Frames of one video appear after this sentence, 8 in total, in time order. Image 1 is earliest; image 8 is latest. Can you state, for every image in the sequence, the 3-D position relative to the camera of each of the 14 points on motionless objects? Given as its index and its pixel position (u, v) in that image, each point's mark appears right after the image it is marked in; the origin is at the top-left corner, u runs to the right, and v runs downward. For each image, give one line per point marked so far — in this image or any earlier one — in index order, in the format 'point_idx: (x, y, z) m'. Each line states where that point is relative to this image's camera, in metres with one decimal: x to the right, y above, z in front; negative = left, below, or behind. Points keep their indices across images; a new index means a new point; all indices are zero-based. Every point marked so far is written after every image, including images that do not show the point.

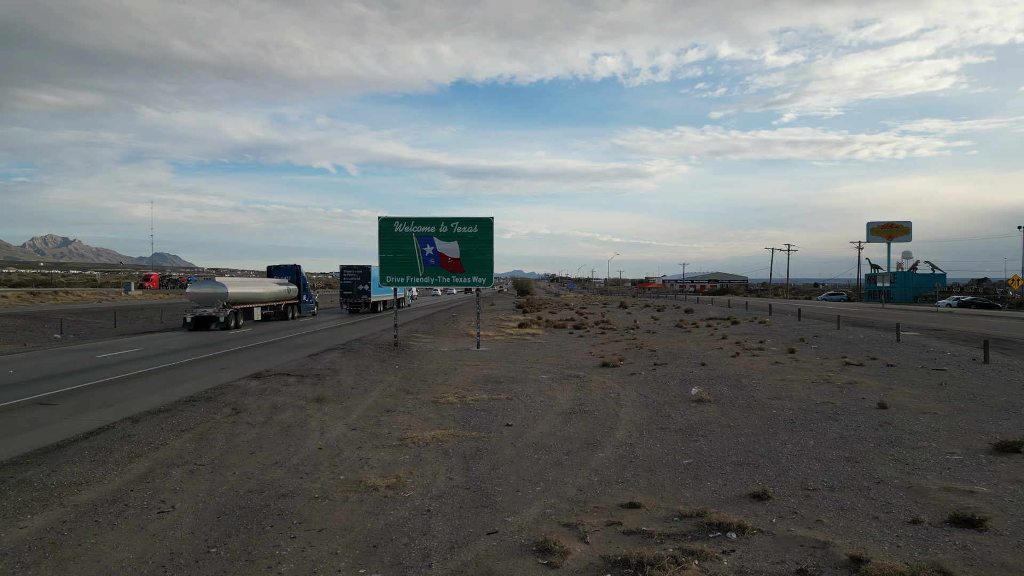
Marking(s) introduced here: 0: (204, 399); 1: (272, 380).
0: (-5.4, -2.0, +12.5) m
1: (-5.0, -1.9, +15.1) m
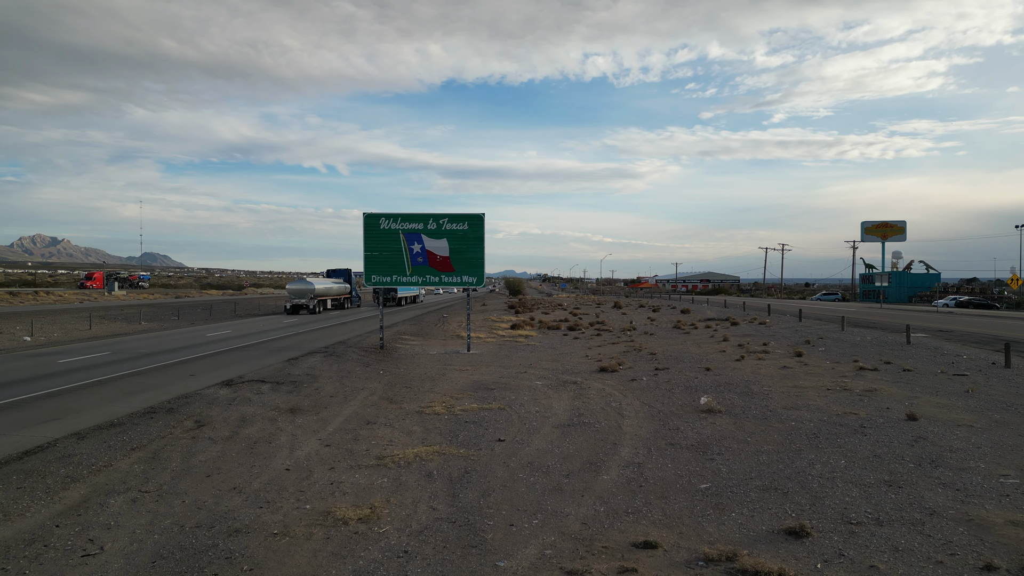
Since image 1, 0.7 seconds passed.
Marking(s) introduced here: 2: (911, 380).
0: (-5.5, -2.0, +11.3) m
1: (-5.2, -1.9, +13.9) m
2: (+7.8, -1.8, +14.1) m
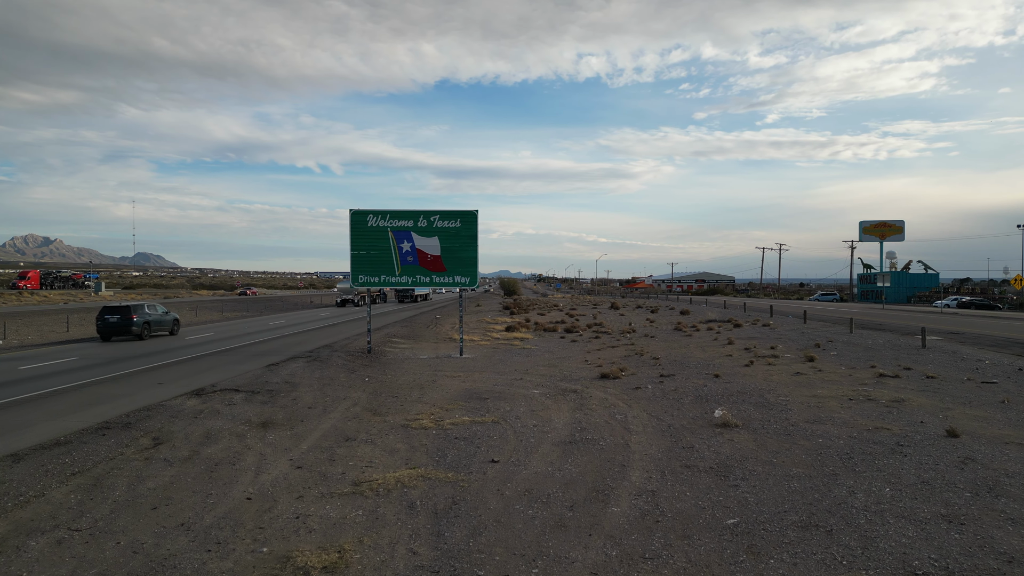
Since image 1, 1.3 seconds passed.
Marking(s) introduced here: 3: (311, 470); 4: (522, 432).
0: (-5.6, -2.0, +10.2) m
1: (-5.3, -2.0, +12.7) m
2: (+7.7, -1.8, +13.0) m
3: (-2.4, -2.2, +8.7) m
4: (+0.1, -2.1, +10.3) m
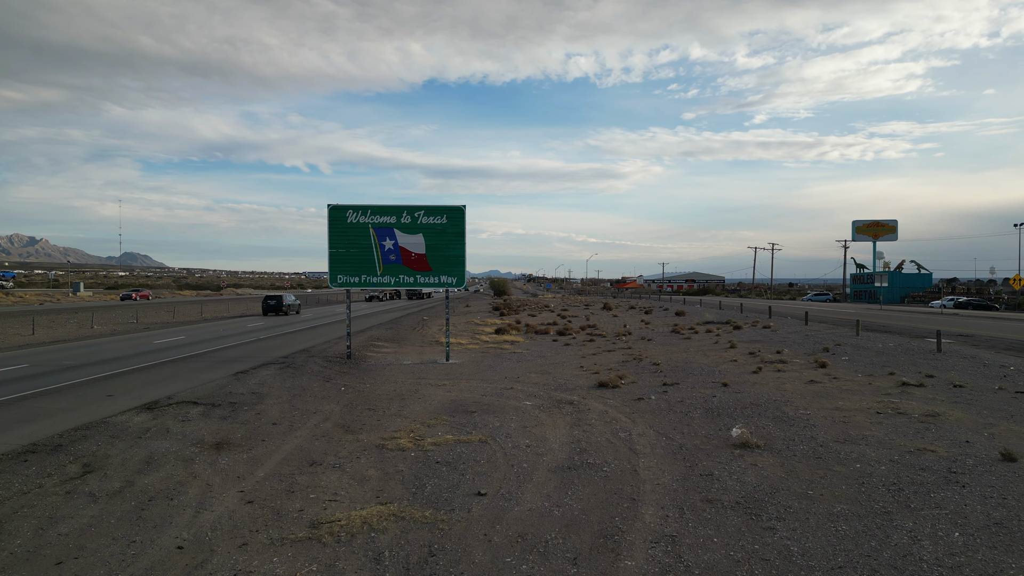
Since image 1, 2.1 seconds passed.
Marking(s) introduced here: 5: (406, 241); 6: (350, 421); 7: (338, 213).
0: (-5.7, -2.0, +8.8) m
1: (-5.4, -2.0, +11.3) m
2: (+7.5, -1.8, +11.8) m
3: (-2.5, -2.2, +7.3) m
4: (0.0, -2.1, +9.0) m
5: (-2.9, +1.3, +19.7) m
6: (-2.6, -2.1, +11.5) m
7: (-4.7, +2.0, +19.5) m
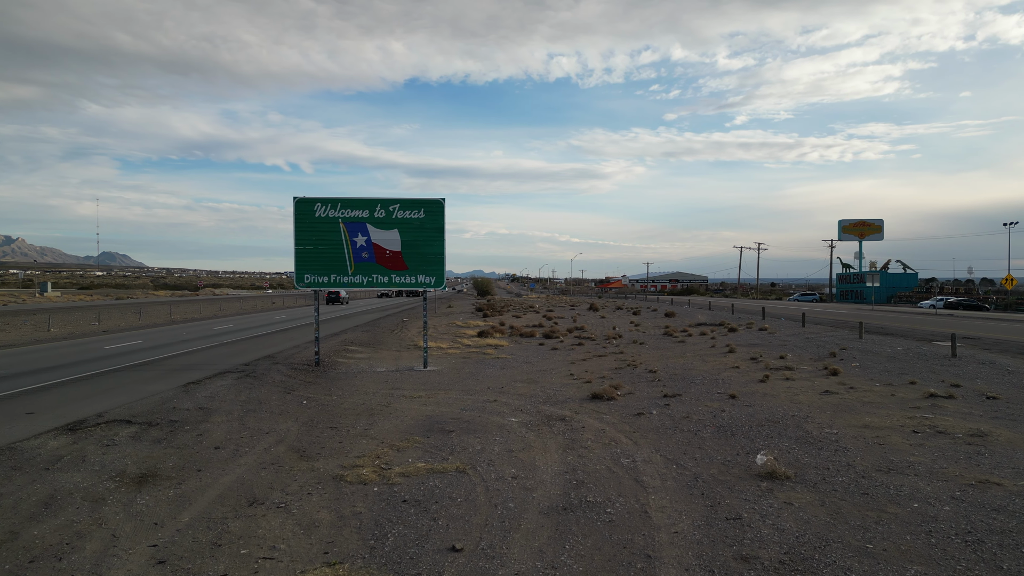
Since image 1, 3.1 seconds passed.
0: (-5.8, -2.0, +7.1) m
1: (-5.7, -2.0, +9.7) m
2: (+7.3, -1.8, +10.5) m
3: (-2.6, -2.2, +5.7) m
4: (-0.2, -2.1, +7.4) m
5: (-3.3, +1.3, +18.1) m
6: (-2.8, -2.1, +9.9) m
7: (-5.2, +2.0, +17.9) m
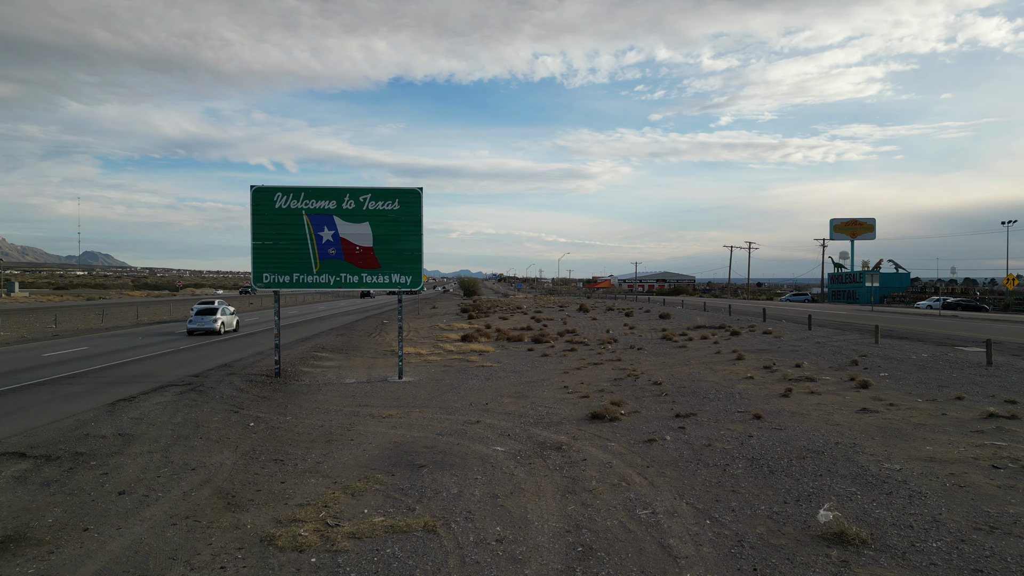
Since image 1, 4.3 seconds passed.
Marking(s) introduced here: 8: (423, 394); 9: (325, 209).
0: (-6.0, -2.0, +5.1) m
1: (-5.8, -2.0, +7.6) m
2: (+7.1, -1.9, +8.7) m
3: (-2.7, -2.2, +3.7) m
4: (-0.3, -2.1, +5.5) m
5: (-3.7, +1.3, +16.1) m
6: (-3.0, -2.2, +7.9) m
7: (-5.5, +2.0, +15.8) m
8: (-1.7, -2.0, +14.0) m
9: (-4.2, +1.8, +16.0) m
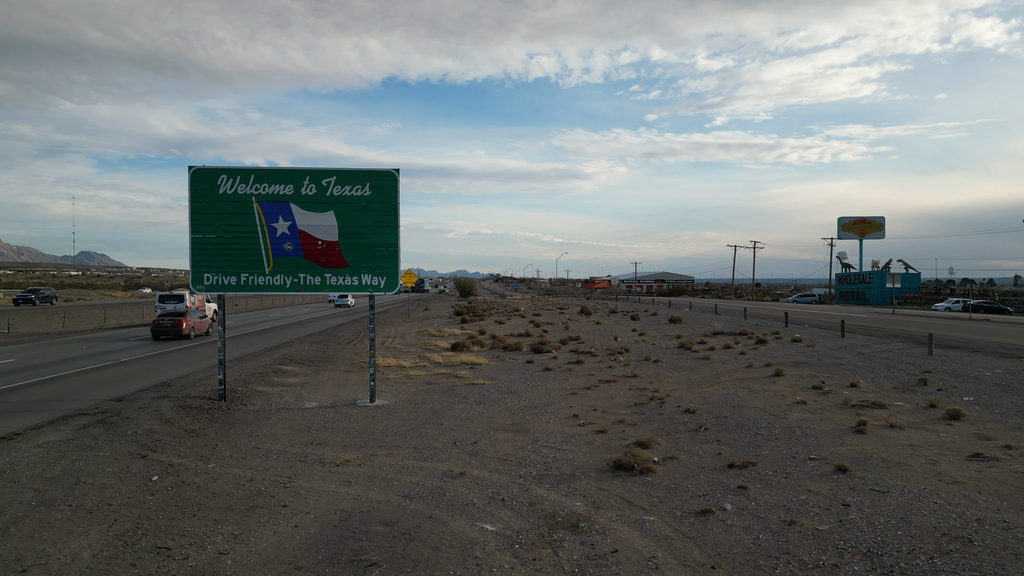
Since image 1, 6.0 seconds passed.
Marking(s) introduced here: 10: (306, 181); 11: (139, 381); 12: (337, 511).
0: (-6.0, -2.1, +2.2) m
1: (-5.8, -2.1, +4.8) m
2: (+7.1, -1.9, +5.9) m
3: (-2.7, -2.3, +0.9) m
4: (-0.3, -2.2, +2.7) m
5: (-3.7, +1.2, +13.3) m
6: (-3.0, -2.2, +5.1) m
7: (-5.6, +2.0, +13.0) m
8: (-1.8, -2.1, +11.1) m
9: (-4.3, +1.7, +13.2) m
10: (-3.8, +1.9, +13.2) m
11: (-7.4, -1.8, +14.4) m
12: (-1.7, -2.2, +7.1) m
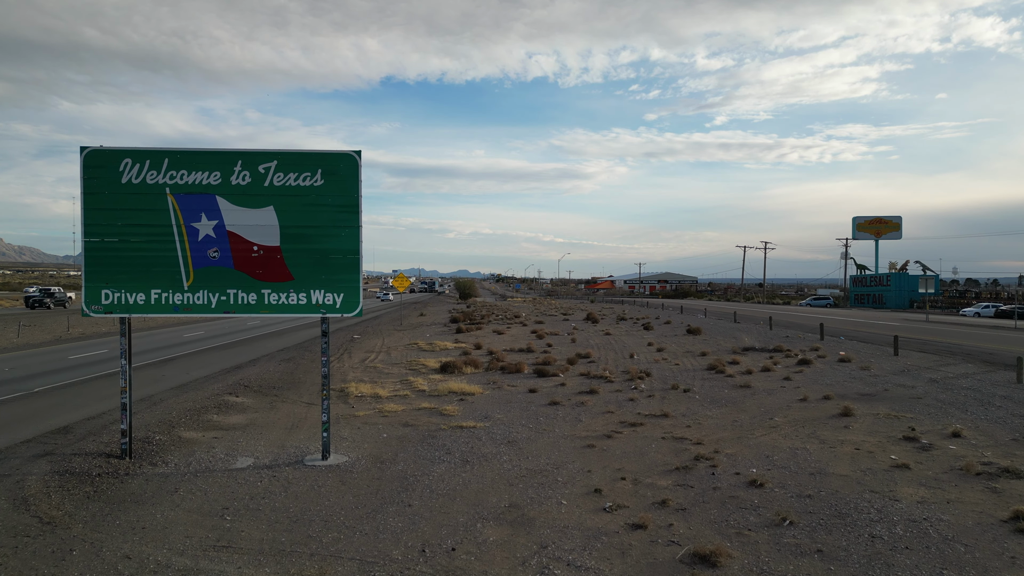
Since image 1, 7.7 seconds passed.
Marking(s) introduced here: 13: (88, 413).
0: (-6.0, -2.4, -1.0) m
1: (-5.9, -2.4, +1.6) m
2: (+7.1, -2.2, +2.7) m
3: (-2.8, -2.6, -2.3) m
4: (-0.3, -2.5, -0.5) m
5: (-3.8, +0.9, +10.1) m
6: (-3.0, -2.5, +1.9) m
7: (-5.6, +1.7, +9.8) m
8: (-1.8, -2.4, +8.0) m
9: (-4.3, +1.4, +10.0) m
10: (-3.8, +1.6, +10.1) m
11: (-7.5, -2.1, +11.3) m
12: (-1.8, -2.4, +3.9) m
13: (-7.1, -2.1, +12.1) m
